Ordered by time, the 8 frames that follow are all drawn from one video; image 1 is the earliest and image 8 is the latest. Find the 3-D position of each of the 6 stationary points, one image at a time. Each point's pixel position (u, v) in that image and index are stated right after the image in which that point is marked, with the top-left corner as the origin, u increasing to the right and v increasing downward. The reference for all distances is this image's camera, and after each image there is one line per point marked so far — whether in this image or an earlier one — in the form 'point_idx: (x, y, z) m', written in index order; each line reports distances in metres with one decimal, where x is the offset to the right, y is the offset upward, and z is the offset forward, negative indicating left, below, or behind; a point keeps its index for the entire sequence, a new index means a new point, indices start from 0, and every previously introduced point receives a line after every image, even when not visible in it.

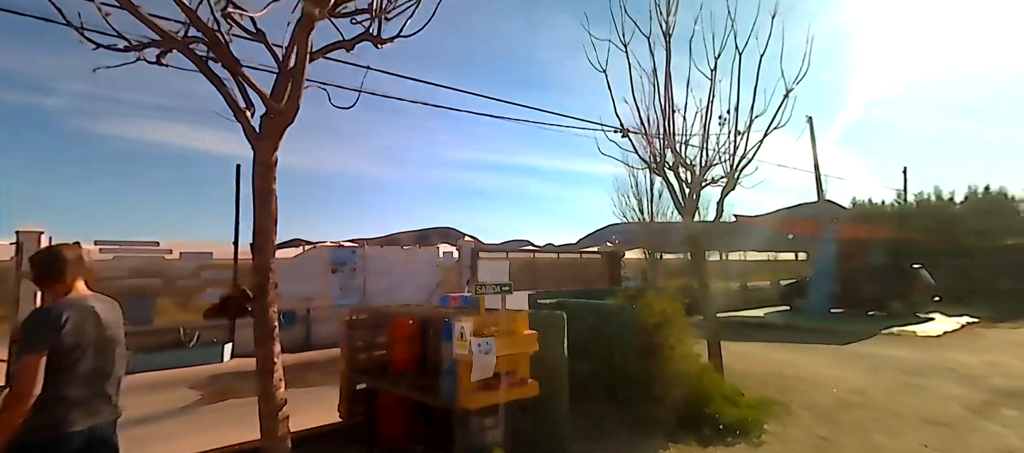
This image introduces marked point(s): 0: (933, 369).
0: (+9.1, -3.1, +9.3) m
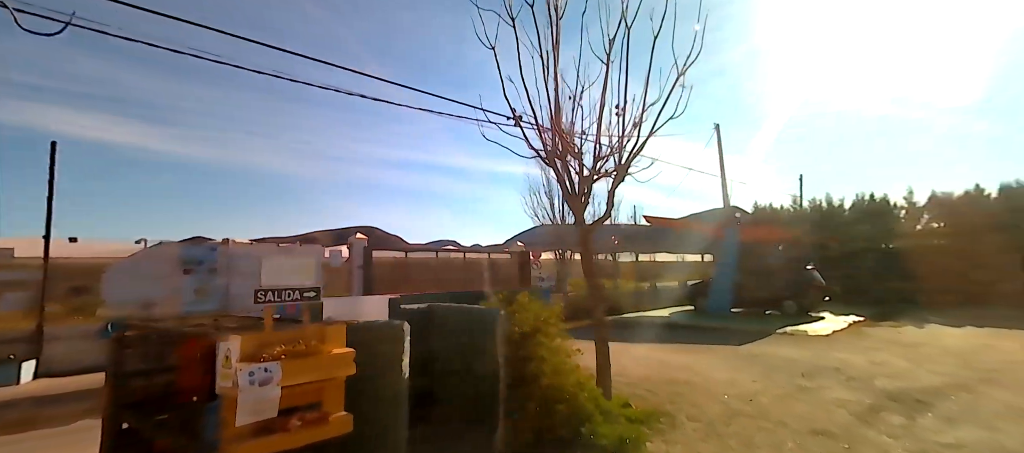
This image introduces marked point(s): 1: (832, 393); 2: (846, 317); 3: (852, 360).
0: (+6.5, -3.0, +8.9) m
1: (+5.7, -3.0, +7.6) m
2: (+11.4, -3.1, +14.6) m
3: (+7.5, -3.0, +9.4) m
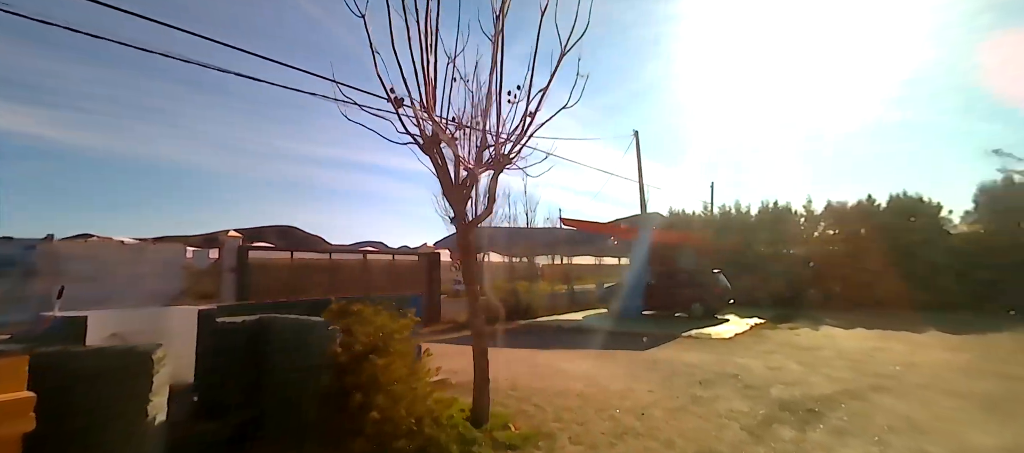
0: (+4.1, -3.0, +8.4) m
1: (+3.5, -2.9, +7.0) m
2: (+8.1, -3.2, +14.7) m
3: (+5.0, -2.9, +9.1) m
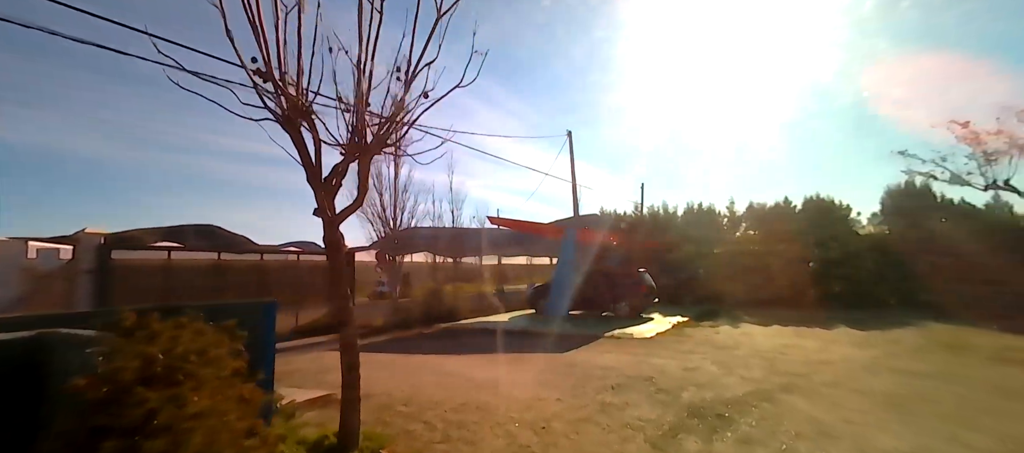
0: (+2.2, -2.8, +7.8) m
1: (+1.8, -2.7, +6.3) m
2: (+5.4, -3.1, +14.5) m
3: (+3.1, -2.8, +8.6) m
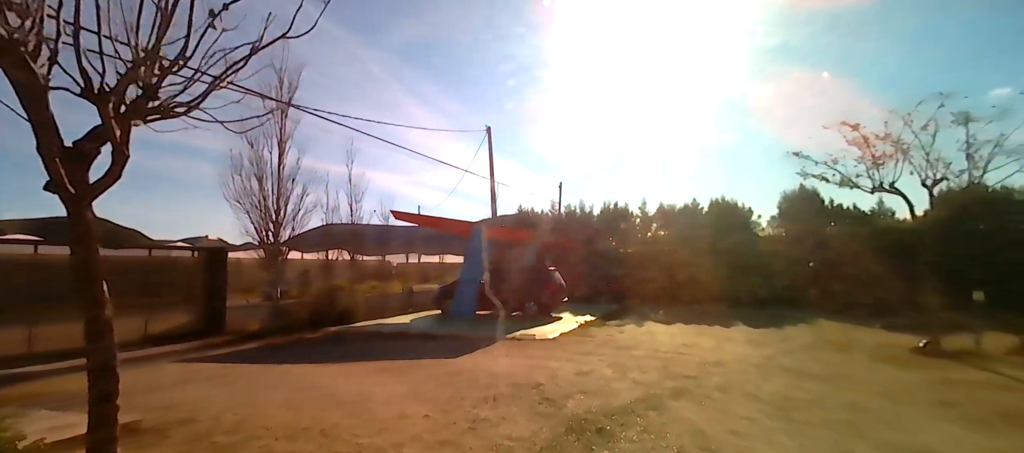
0: (+0.1, -2.6, +6.9) m
1: (0.0, -2.5, +5.3) m
2: (+2.2, -3.0, +14.0) m
3: (+0.9, -2.6, +7.8) m
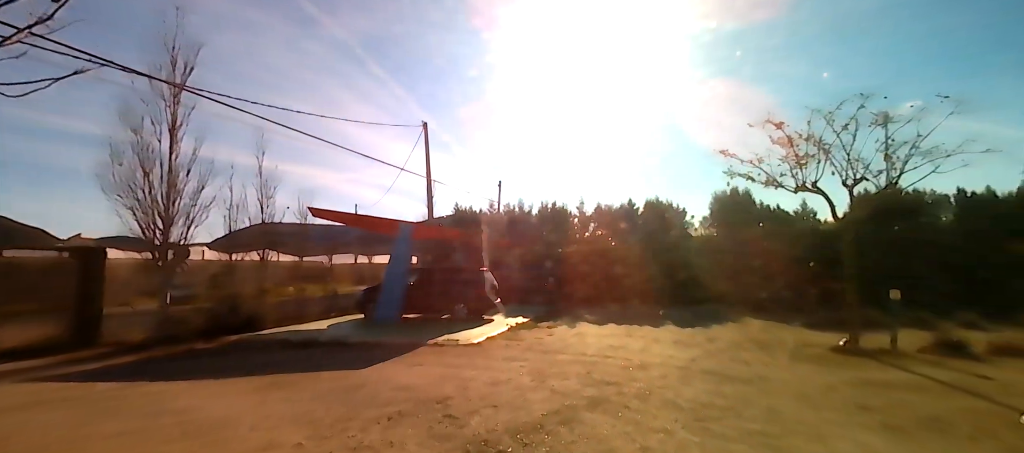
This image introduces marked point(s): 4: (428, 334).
0: (-1.3, -2.5, +6.0) m
1: (-1.2, -2.4, +4.5) m
2: (0.0, -2.9, +13.4) m
3: (-0.6, -2.5, +7.0) m
4: (-2.4, -3.0, +12.1) m
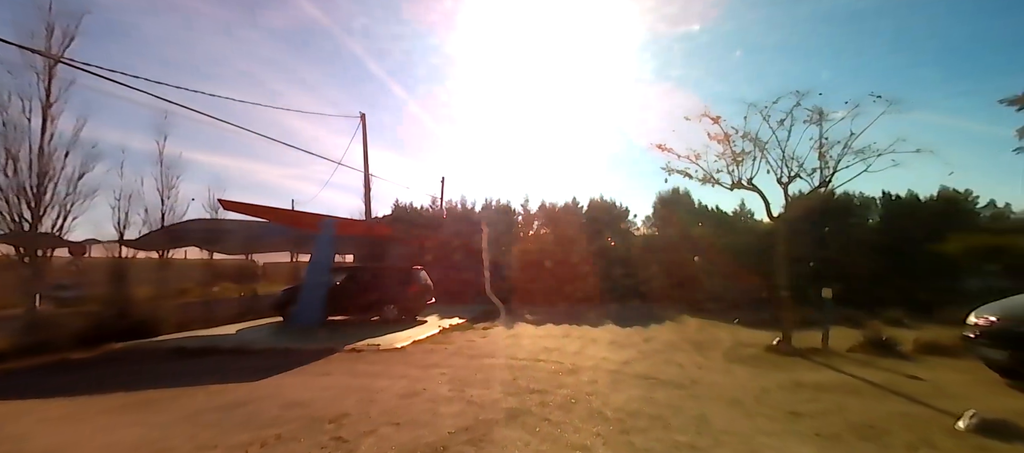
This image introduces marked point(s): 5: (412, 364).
0: (-2.4, -2.3, +5.1) m
1: (-2.2, -2.2, +3.5) m
2: (-1.9, -2.8, +12.5) m
3: (-1.9, -2.4, +6.1) m
4: (-4.1, -2.9, +11.0) m
5: (-1.8, -2.5, +7.8) m
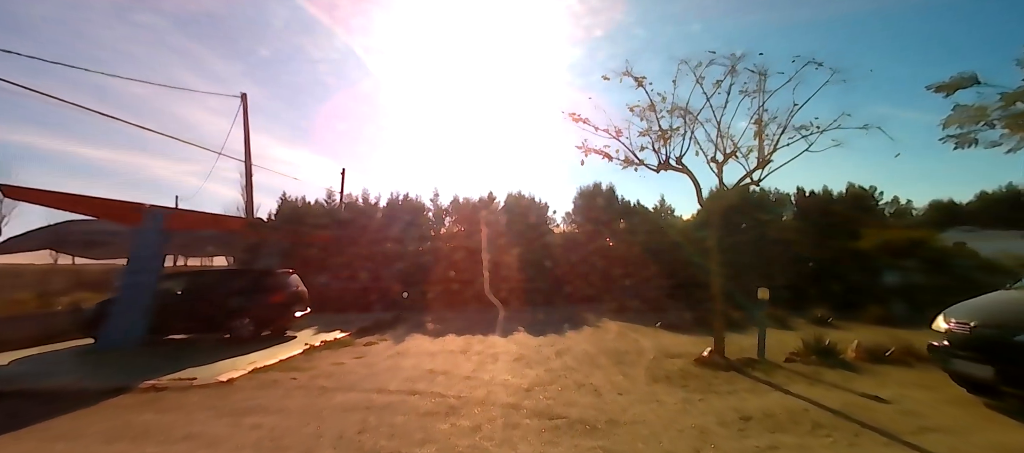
0: (-3.7, -2.1, +2.6) m
1: (-3.3, -2.0, +1.1) m
2: (-4.5, -2.6, +10.0) m
3: (-3.4, -2.1, +3.7) m
4: (-6.4, -2.7, +8.2) m
5: (-3.5, -2.3, +5.4) m
